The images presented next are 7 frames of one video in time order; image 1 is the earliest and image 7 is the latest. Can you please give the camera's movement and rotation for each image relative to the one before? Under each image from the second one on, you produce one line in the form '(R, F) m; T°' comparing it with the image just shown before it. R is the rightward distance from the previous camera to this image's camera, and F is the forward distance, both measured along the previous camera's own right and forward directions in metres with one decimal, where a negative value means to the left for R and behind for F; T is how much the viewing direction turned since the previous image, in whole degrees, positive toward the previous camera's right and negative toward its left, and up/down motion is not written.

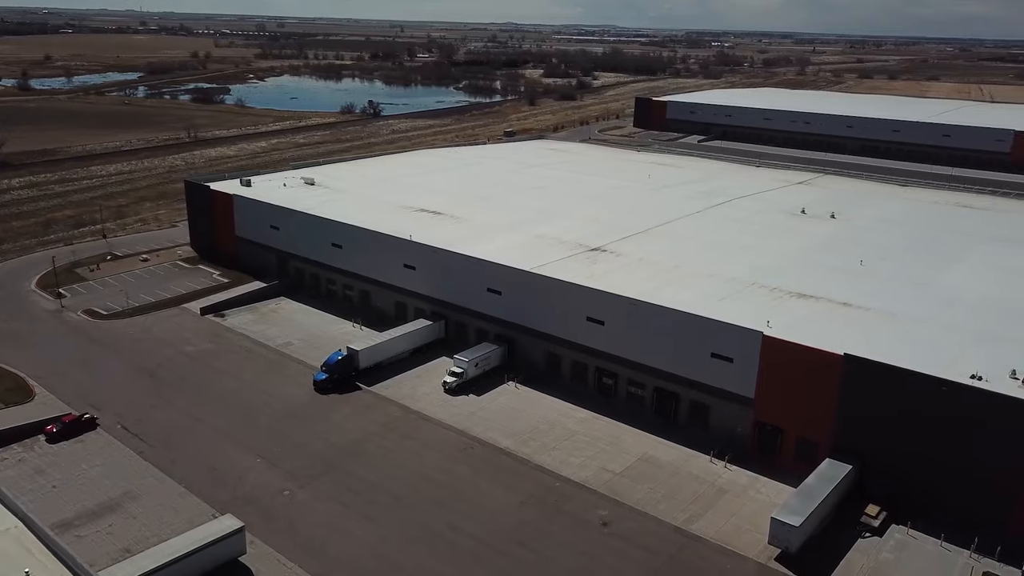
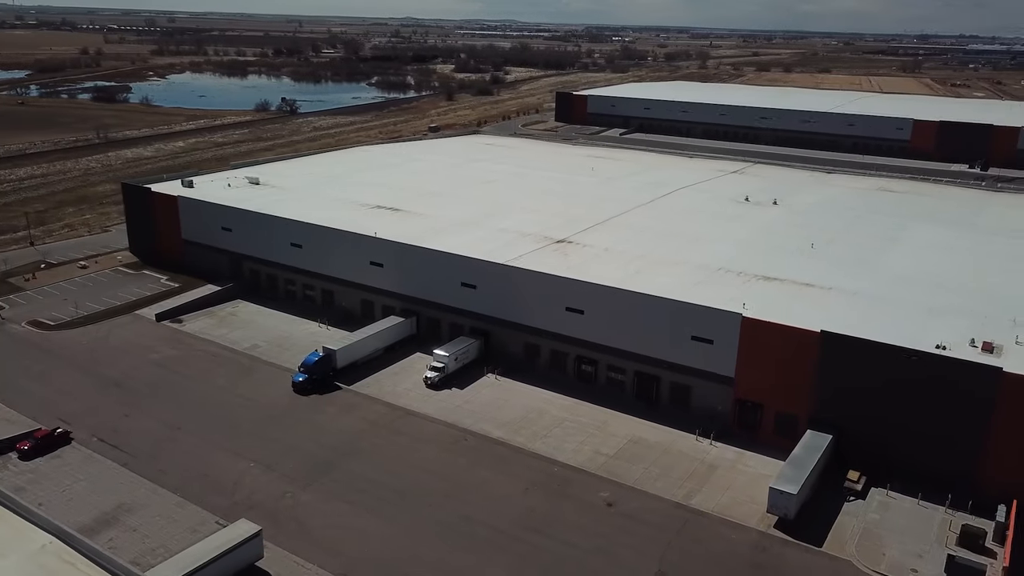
(-2.1, -0.2) m; +6°
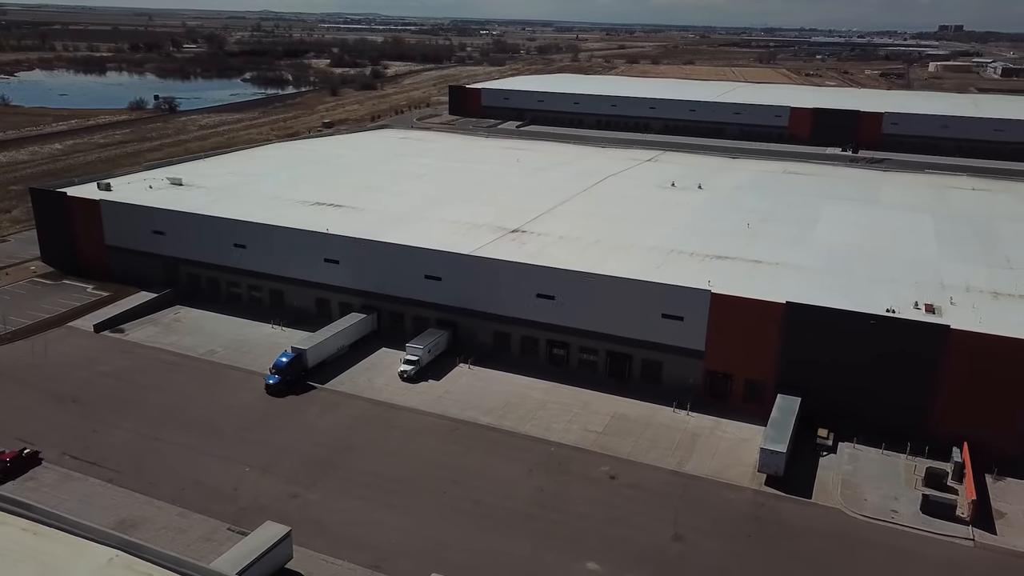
(-2.9, -0.3) m; +9°
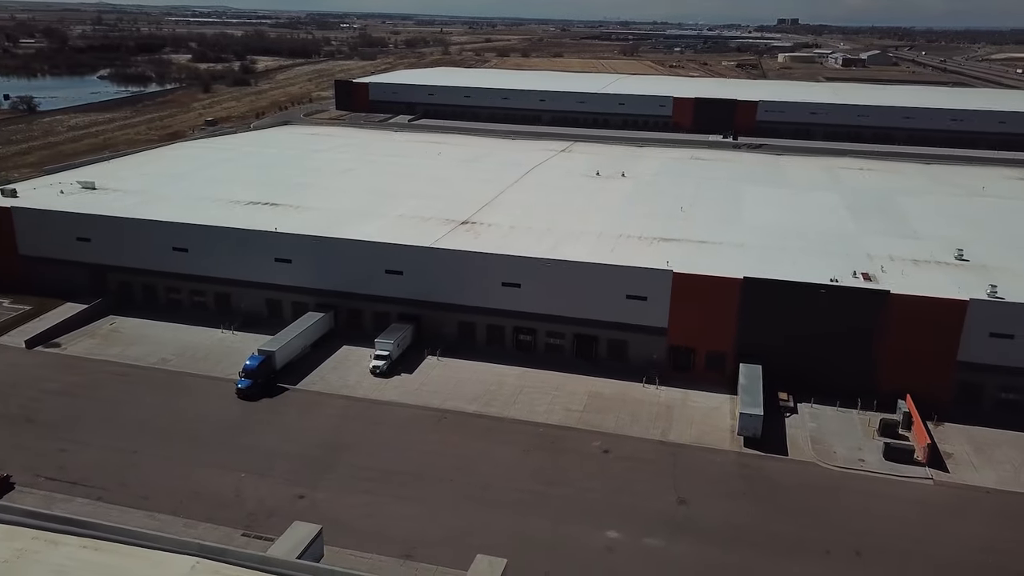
(-3.0, -0.3) m; +9°
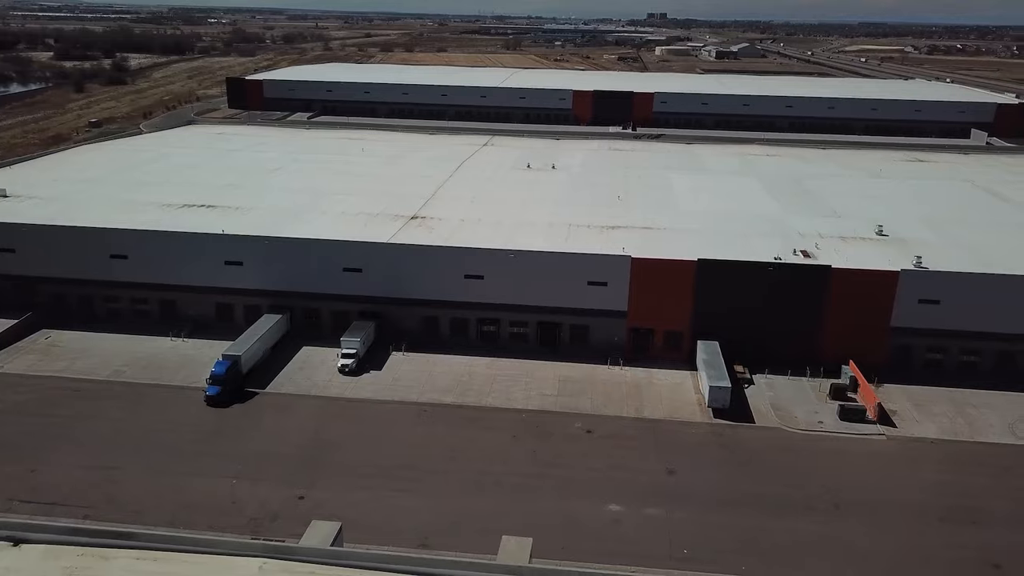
(-2.5, -0.3) m; +8°
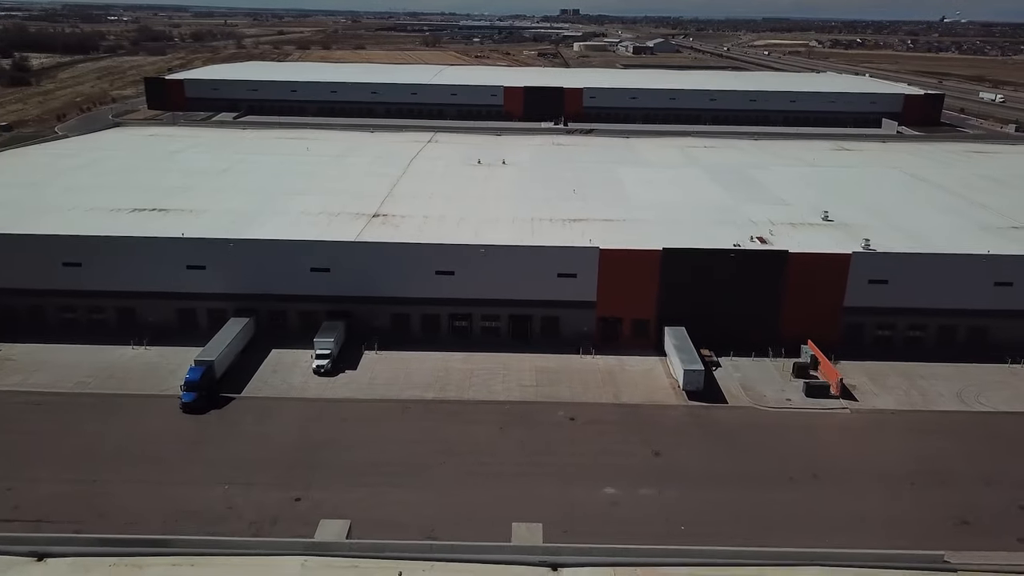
(-1.6, -0.3) m; +5°
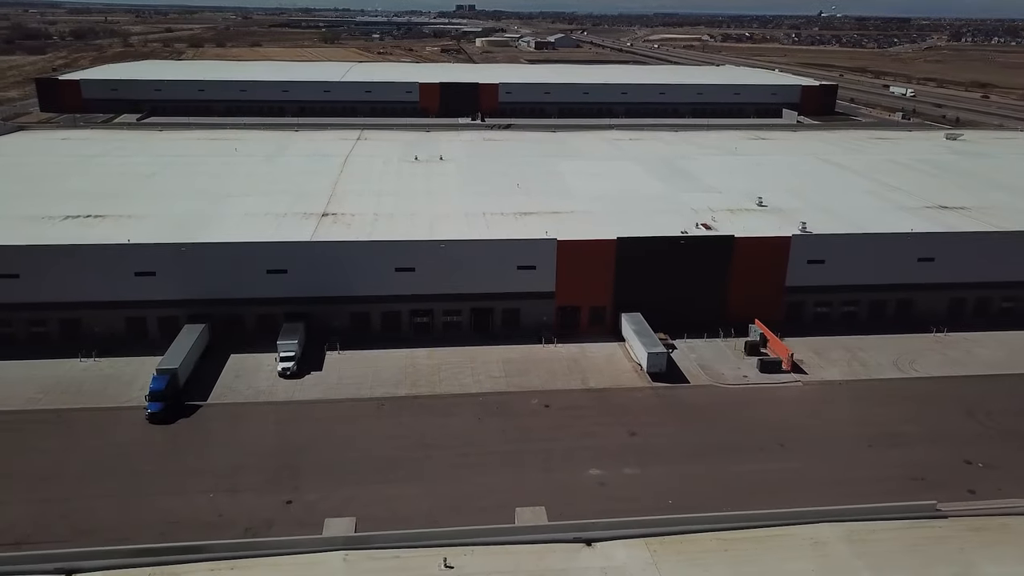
(-1.8, -0.3) m; +7°
